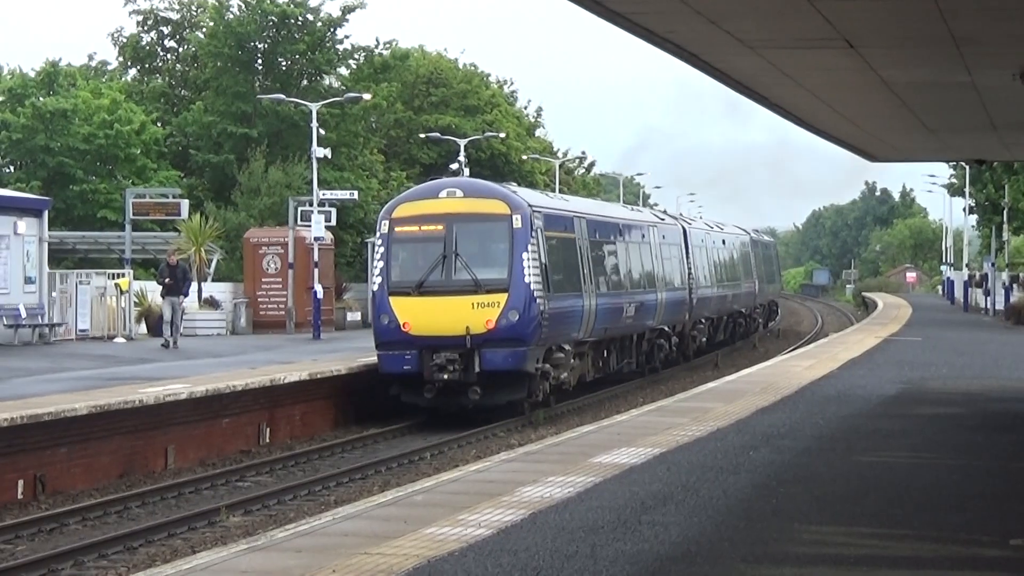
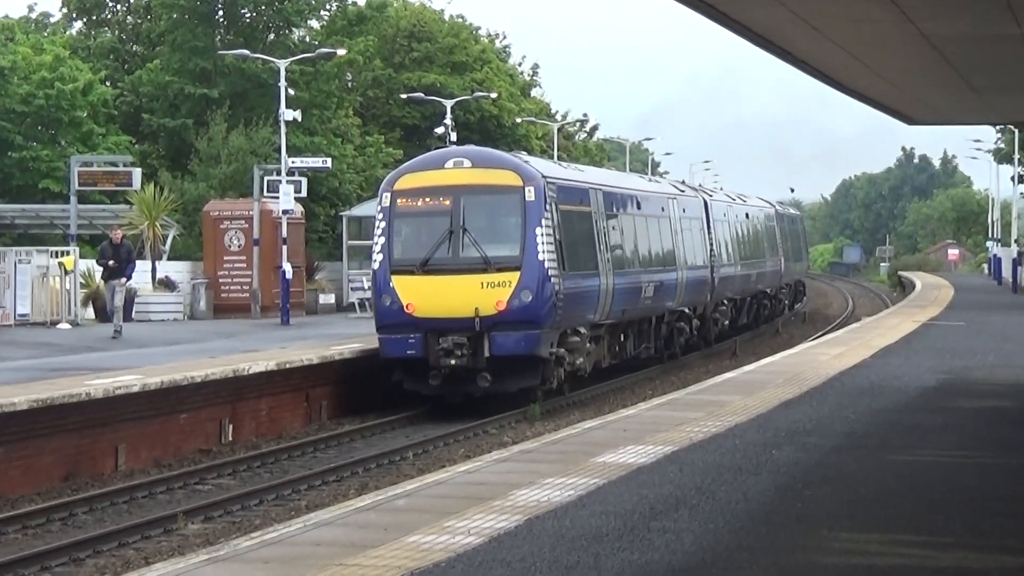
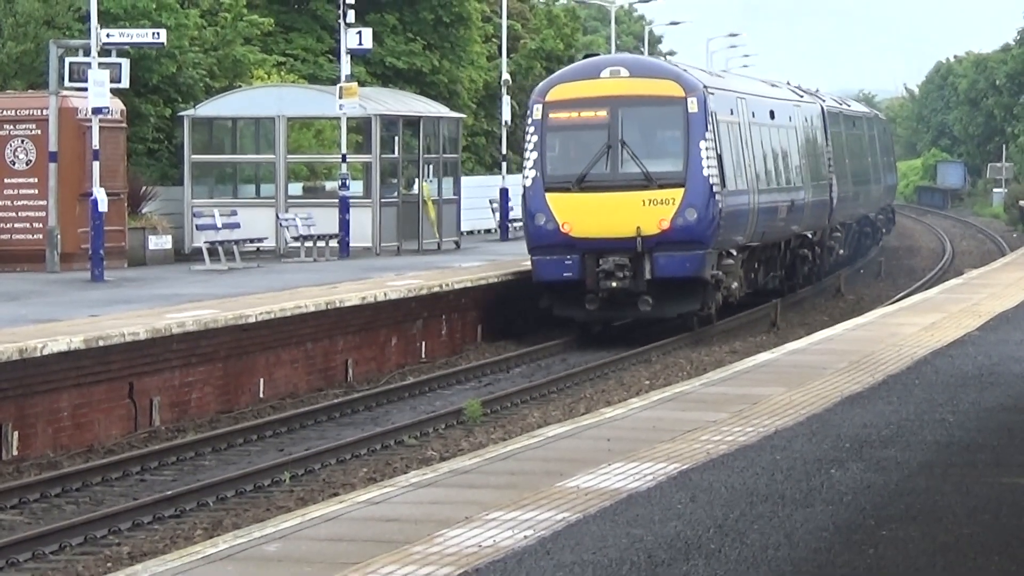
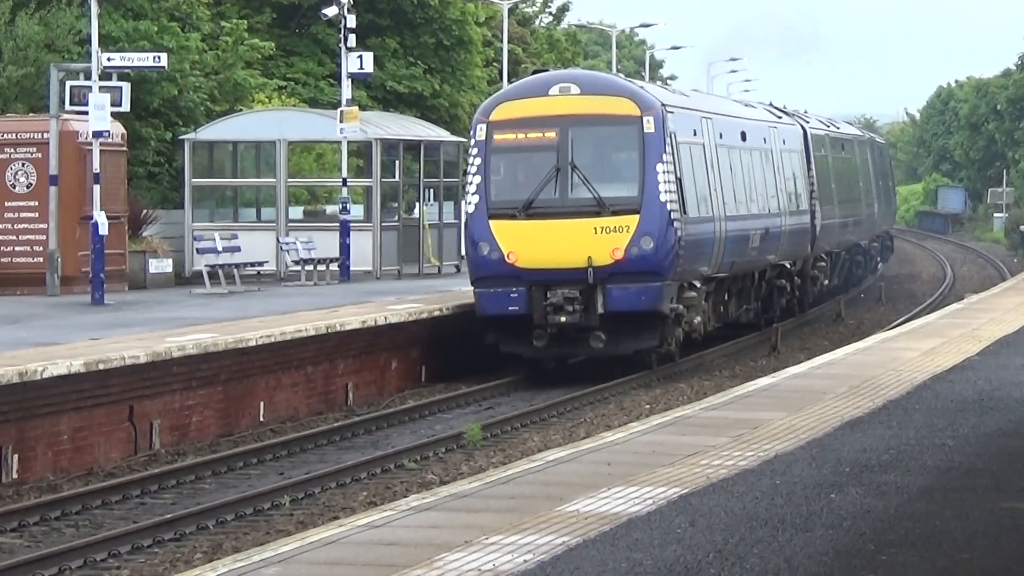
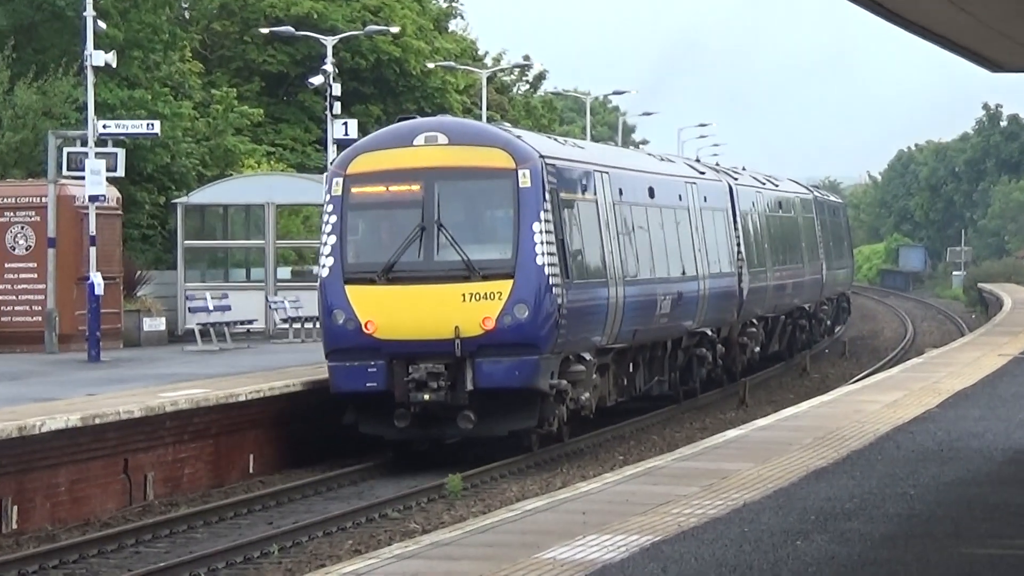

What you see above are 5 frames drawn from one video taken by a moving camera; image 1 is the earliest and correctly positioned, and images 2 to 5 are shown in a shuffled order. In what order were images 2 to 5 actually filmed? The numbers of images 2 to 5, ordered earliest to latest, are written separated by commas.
2, 5, 4, 3
